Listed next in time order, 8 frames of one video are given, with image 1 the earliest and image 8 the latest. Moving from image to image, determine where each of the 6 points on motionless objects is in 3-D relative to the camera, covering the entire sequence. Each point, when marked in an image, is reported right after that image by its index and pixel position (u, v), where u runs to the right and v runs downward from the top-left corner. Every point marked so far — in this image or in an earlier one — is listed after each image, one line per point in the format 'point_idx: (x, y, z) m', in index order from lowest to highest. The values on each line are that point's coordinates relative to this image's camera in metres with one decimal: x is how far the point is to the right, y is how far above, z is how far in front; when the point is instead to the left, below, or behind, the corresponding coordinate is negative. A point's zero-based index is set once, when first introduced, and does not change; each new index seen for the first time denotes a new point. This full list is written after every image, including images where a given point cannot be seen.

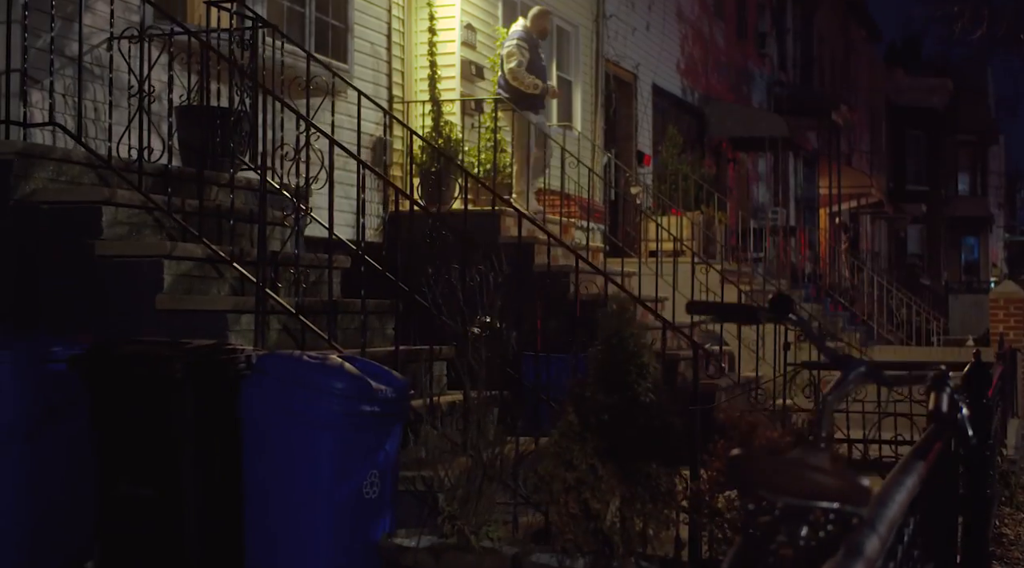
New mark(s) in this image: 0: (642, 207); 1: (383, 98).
0: (+1.6, +0.9, +19.3) m
1: (-1.1, +1.6, +13.5) m
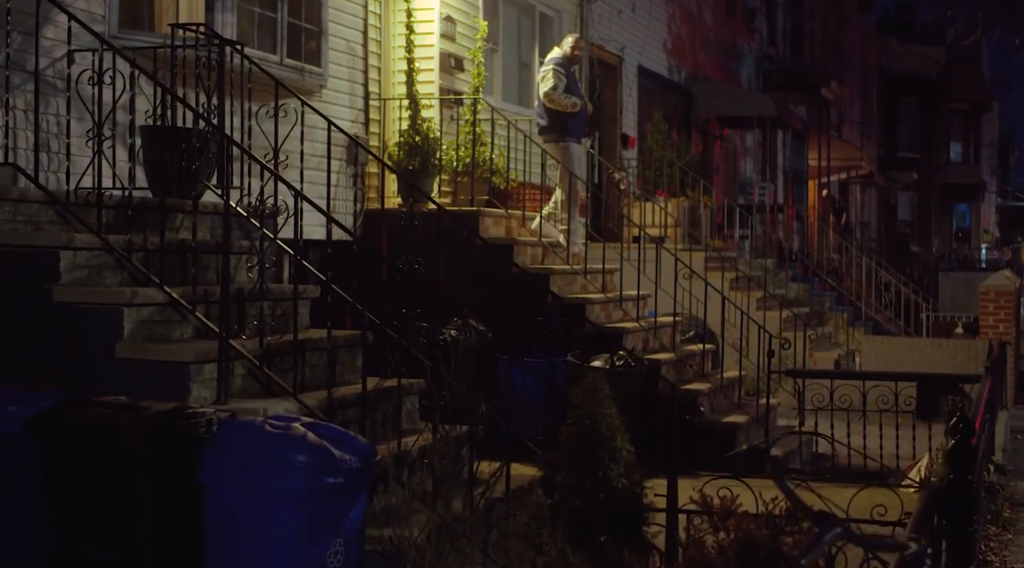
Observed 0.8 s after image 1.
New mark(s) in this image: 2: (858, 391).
0: (+1.4, +1.1, +19.1) m
1: (-1.3, +1.5, +13.2) m
2: (+2.9, -0.9, +13.8) m
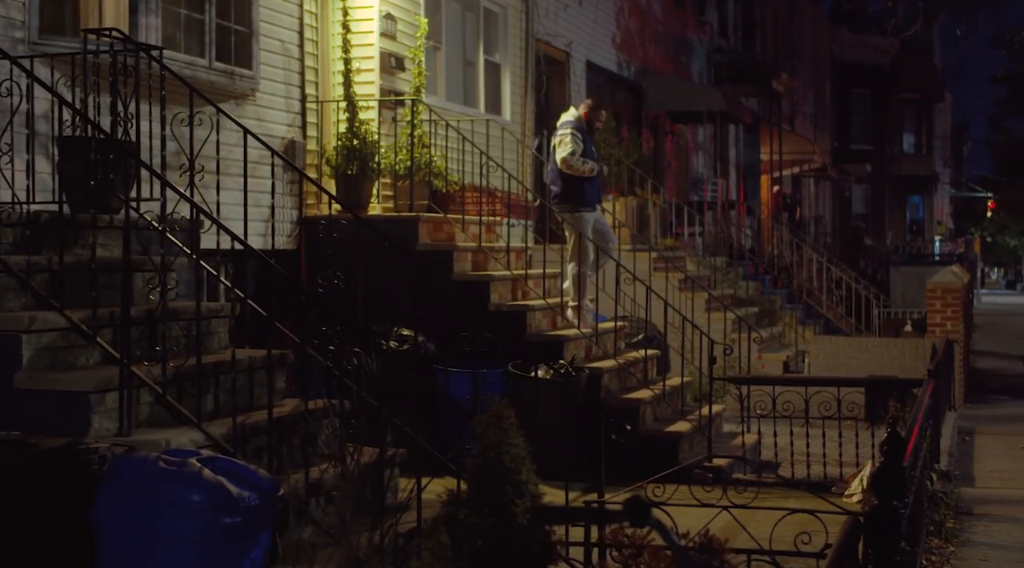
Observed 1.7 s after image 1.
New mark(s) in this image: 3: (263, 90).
0: (+0.8, +1.1, +18.9) m
1: (-1.7, +1.5, +12.9) m
2: (+2.5, -0.9, +13.6) m
3: (-1.9, +1.5, +12.5) m
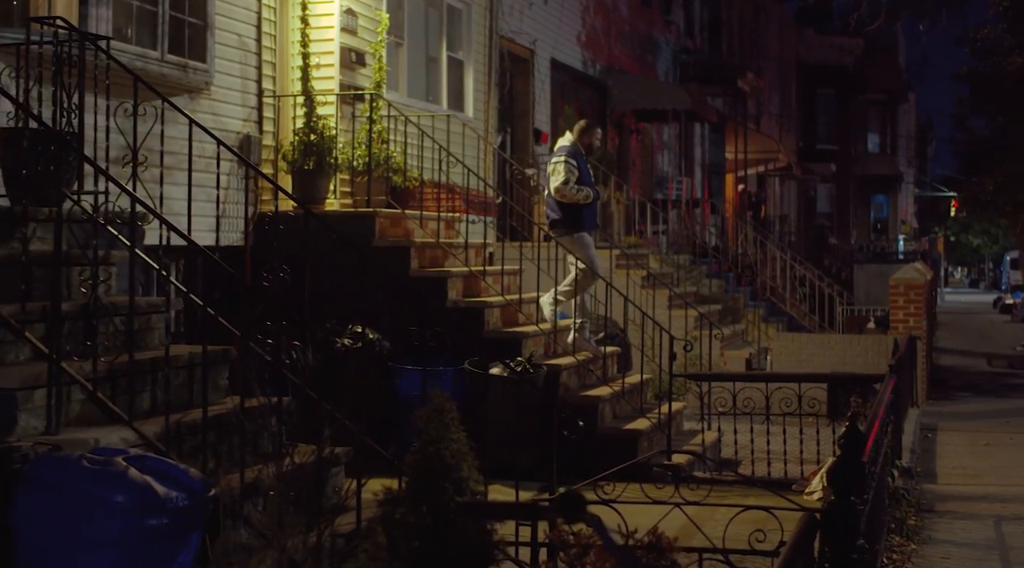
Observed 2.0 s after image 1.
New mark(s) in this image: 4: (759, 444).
0: (+0.3, +1.1, +18.7) m
1: (-2.1, +1.5, +12.7) m
2: (+2.1, -0.9, +13.5) m
3: (-2.2, +1.5, +12.3) m
4: (+1.9, -1.2, +12.3) m
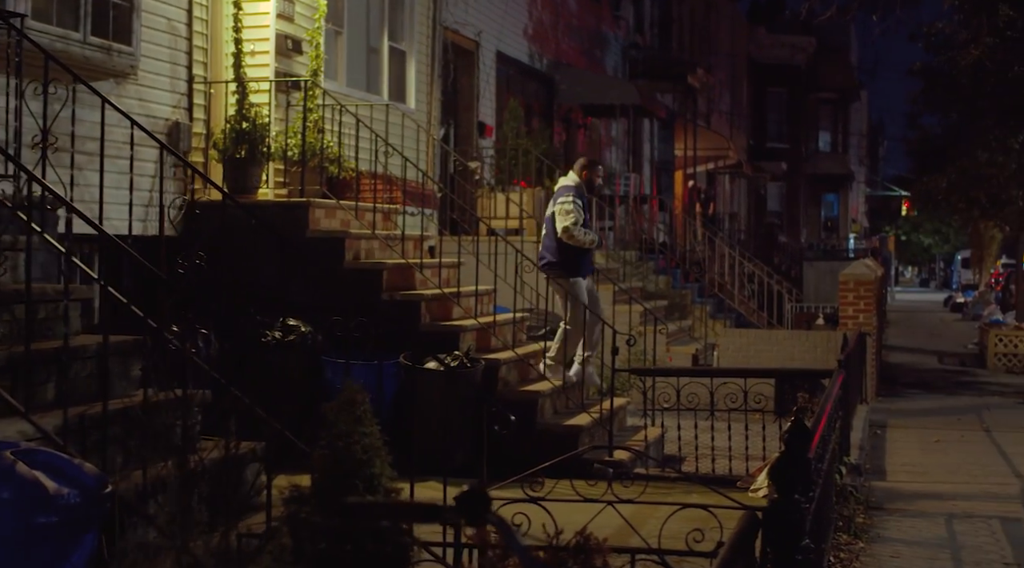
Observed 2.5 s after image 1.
0: (-0.3, +1.2, +18.4) m
1: (-2.5, +1.6, +12.3) m
2: (+1.6, -0.8, +13.2) m
3: (-2.7, +1.6, +11.8) m
4: (+1.4, -1.2, +12.0) m
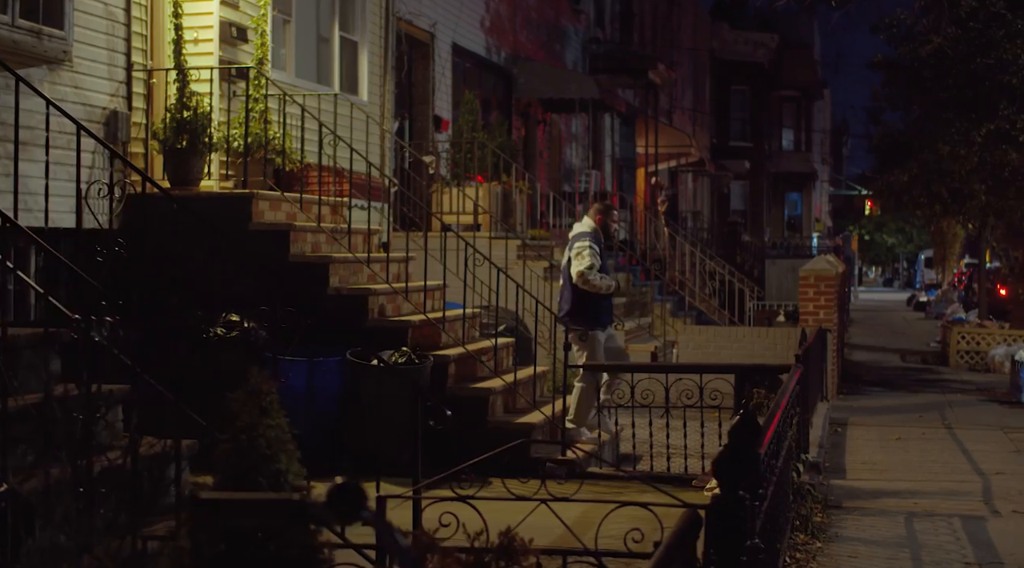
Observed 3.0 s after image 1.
0: (-0.8, +1.2, +18.0) m
1: (-2.9, +1.6, +11.9) m
2: (+1.2, -0.8, +12.9) m
3: (-3.1, +1.6, +11.4) m
4: (+1.1, -1.1, +11.7) m
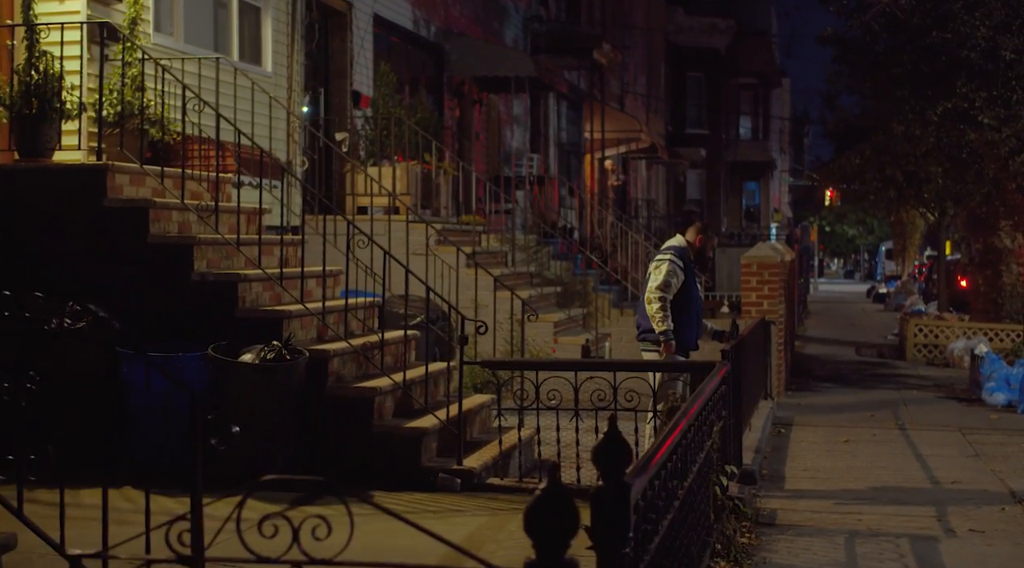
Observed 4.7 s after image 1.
0: (-1.6, +1.3, +16.6) m
1: (-3.6, +1.7, +10.5) m
2: (+0.5, -0.7, +11.5) m
3: (-3.7, +1.7, +10.0) m
4: (+0.4, -1.0, +10.3) m
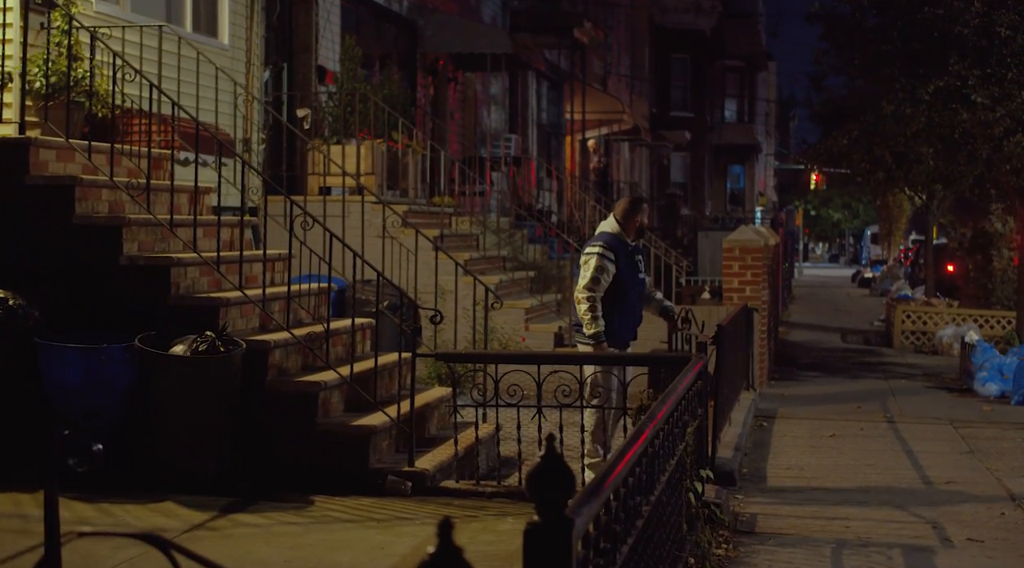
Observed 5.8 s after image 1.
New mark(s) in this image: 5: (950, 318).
0: (-1.9, +1.5, +15.8) m
1: (-3.8, +1.8, +9.6) m
2: (+0.3, -0.6, +10.7) m
3: (-4.0, +1.8, +9.1) m
4: (+0.2, -0.9, +9.6) m
5: (+5.3, -0.4, +19.3) m
